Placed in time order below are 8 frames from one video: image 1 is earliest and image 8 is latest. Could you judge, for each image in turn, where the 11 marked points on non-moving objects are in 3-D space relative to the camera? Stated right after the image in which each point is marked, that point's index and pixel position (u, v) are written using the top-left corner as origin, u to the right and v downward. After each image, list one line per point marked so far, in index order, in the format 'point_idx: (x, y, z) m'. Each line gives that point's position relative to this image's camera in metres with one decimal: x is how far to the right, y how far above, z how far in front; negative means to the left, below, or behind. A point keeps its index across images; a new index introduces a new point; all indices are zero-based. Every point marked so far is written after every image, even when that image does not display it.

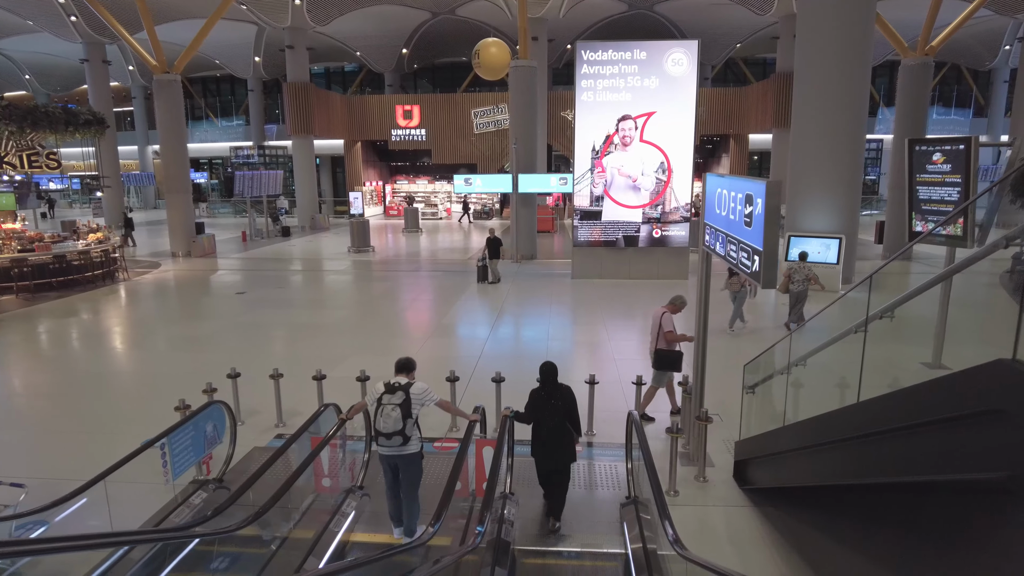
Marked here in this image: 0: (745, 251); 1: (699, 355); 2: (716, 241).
0: (+1.5, +0.3, +3.8) m
1: (+1.7, -0.6, +5.3) m
2: (+1.6, +0.4, +4.5) m
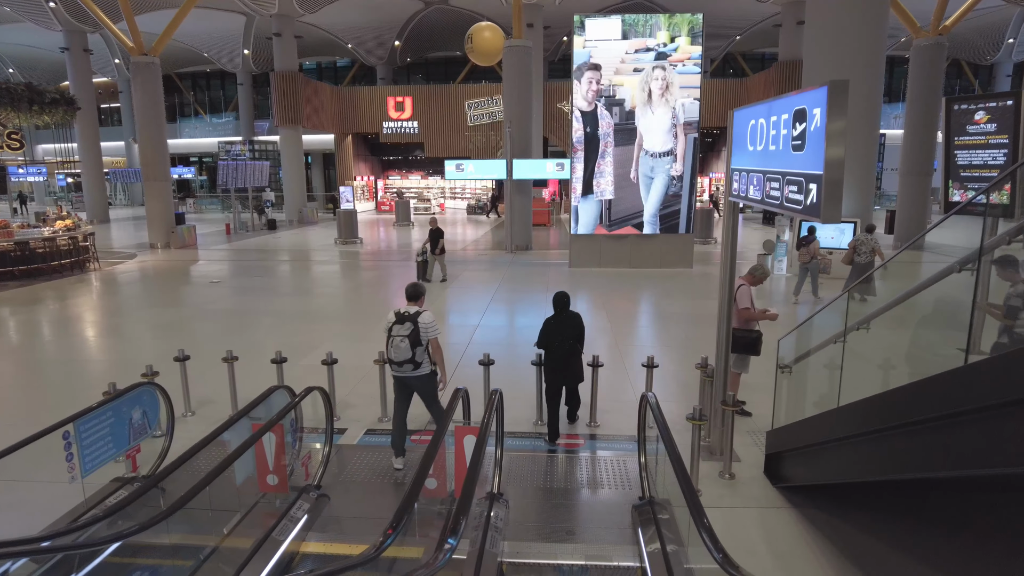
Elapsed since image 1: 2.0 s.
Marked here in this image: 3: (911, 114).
0: (+1.4, +0.5, +3.0) m
1: (+1.6, -0.3, +4.5) m
2: (+1.5, +0.7, +3.7) m
3: (+10.3, +4.7, +15.3) m
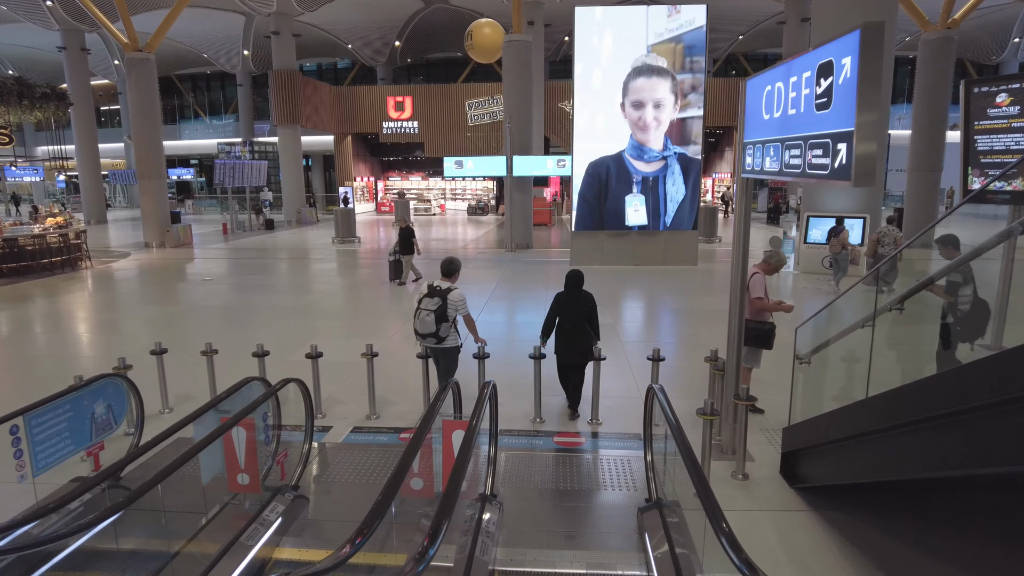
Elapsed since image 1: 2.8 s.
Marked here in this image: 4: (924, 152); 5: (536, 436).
0: (+1.4, +0.7, +2.7) m
1: (+1.6, -0.2, +4.2) m
2: (+1.5, +0.8, +3.4) m
3: (+10.3, +4.7, +15.0) m
4: (+10.6, +3.5, +15.1) m
5: (+0.2, -1.2, +4.9) m
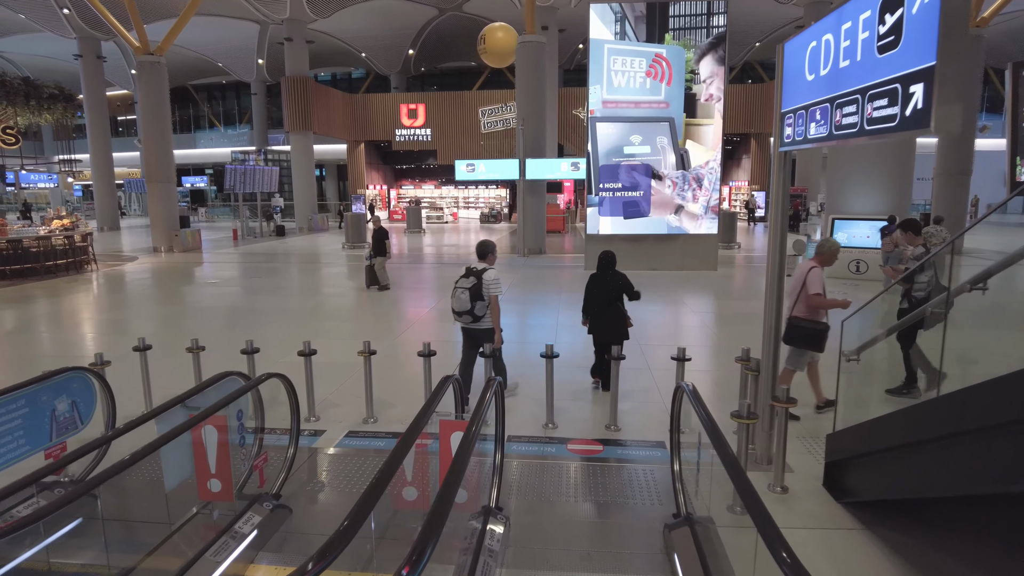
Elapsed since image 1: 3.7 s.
0: (+1.4, +0.8, +2.3) m
1: (+1.7, -0.2, +3.7) m
2: (+1.5, +0.9, +3.0) m
3: (+10.6, +4.5, +14.4) m
4: (+10.9, +3.3, +14.5) m
5: (+0.3, -1.2, +4.4) m
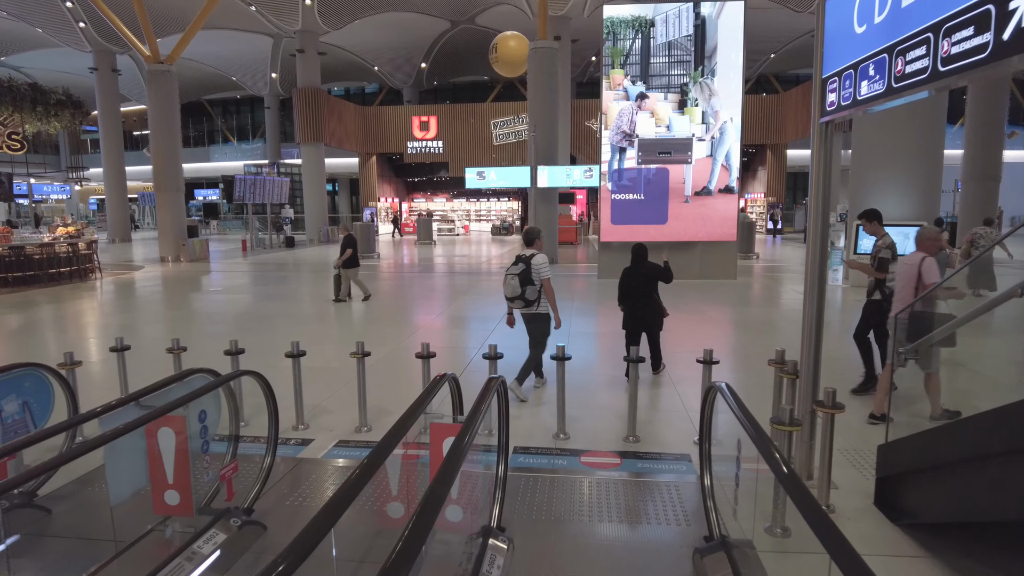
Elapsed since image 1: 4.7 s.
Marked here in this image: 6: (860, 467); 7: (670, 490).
0: (+1.4, +0.8, +1.9) m
1: (+1.7, -0.1, +3.3) m
2: (+1.5, +0.9, +2.6) m
3: (+10.9, +4.2, +13.9) m
4: (+11.2, +3.1, +13.9) m
5: (+0.3, -1.1, +4.0) m
6: (+2.3, -1.2, +3.9) m
7: (+0.9, -1.2, +3.5) m
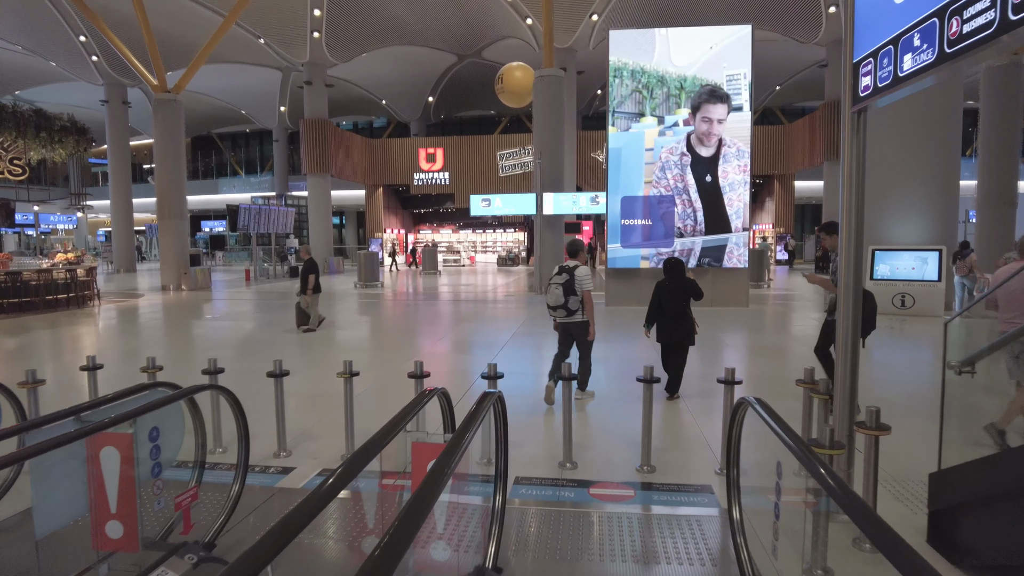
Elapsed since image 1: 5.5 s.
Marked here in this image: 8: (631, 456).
0: (+1.4, +0.9, +1.6) m
1: (+1.7, -0.2, +2.9) m
2: (+1.5, +0.9, +2.3) m
3: (+11.0, +3.6, +13.7) m
4: (+11.3, +2.4, +13.7) m
5: (+0.3, -1.2, +3.6) m
6: (+2.3, -1.3, +3.5) m
7: (+0.9, -1.2, +3.1) m
8: (+0.8, -1.2, +4.1) m
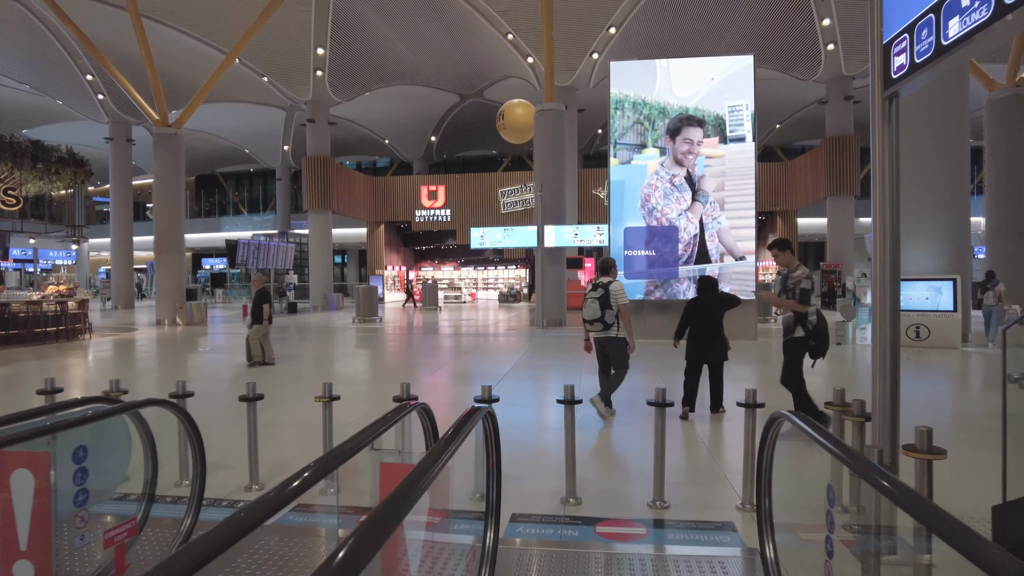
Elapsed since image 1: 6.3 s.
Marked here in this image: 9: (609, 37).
0: (+1.4, +0.9, +1.3) m
1: (+1.7, -0.2, +2.6) m
2: (+1.5, +0.9, +2.0) m
3: (+11.0, +2.8, +13.6) m
4: (+11.3, +1.6, +13.4) m
5: (+0.3, -1.3, +3.2) m
6: (+2.3, -1.3, +3.0) m
7: (+0.9, -1.3, +2.7) m
8: (+0.8, -1.3, +3.7) m
9: (+3.2, +8.1, +18.8) m
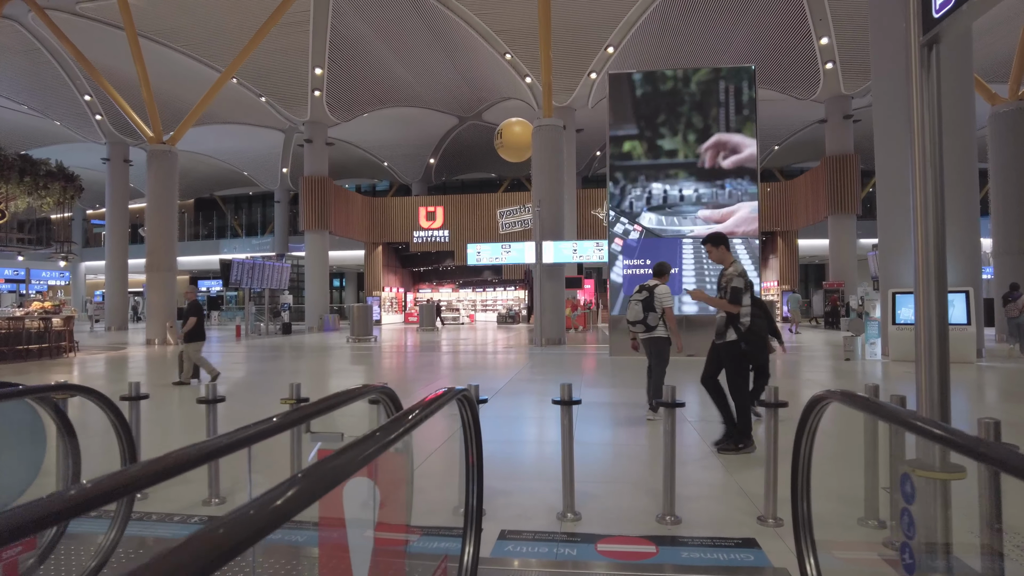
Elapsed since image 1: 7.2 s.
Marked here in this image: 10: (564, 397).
0: (+1.4, +1.1, +1.0) m
1: (+1.6, -0.1, +2.2) m
2: (+1.5, +1.1, +1.7) m
3: (+11.0, +2.4, +13.4) m
4: (+11.3, +1.2, +13.2) m
5: (+0.3, -1.2, +2.8) m
6: (+2.2, -1.2, +2.7) m
7: (+0.9, -1.2, +2.3) m
8: (+0.8, -1.2, +3.3) m
9: (+3.1, +7.5, +18.9) m
10: (+0.3, -0.6, +3.3) m
